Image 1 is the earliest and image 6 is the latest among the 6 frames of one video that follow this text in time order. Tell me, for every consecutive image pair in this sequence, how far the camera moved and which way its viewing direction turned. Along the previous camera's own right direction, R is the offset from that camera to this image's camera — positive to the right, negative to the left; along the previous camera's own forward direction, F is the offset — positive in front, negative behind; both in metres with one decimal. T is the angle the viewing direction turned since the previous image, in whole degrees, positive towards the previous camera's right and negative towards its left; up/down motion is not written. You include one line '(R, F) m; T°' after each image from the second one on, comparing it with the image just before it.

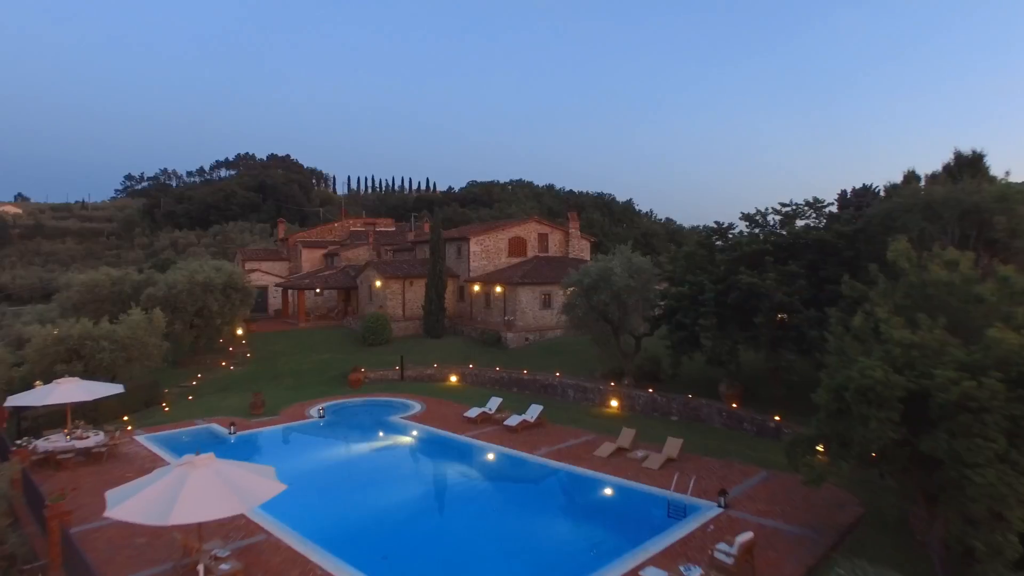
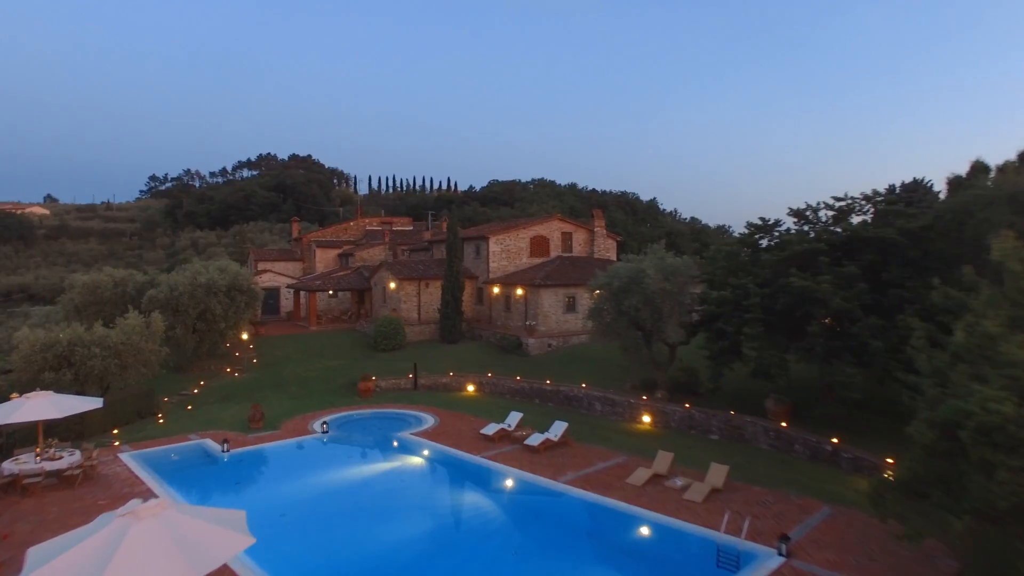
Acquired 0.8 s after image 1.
(0.0, +1.9) m; -2°
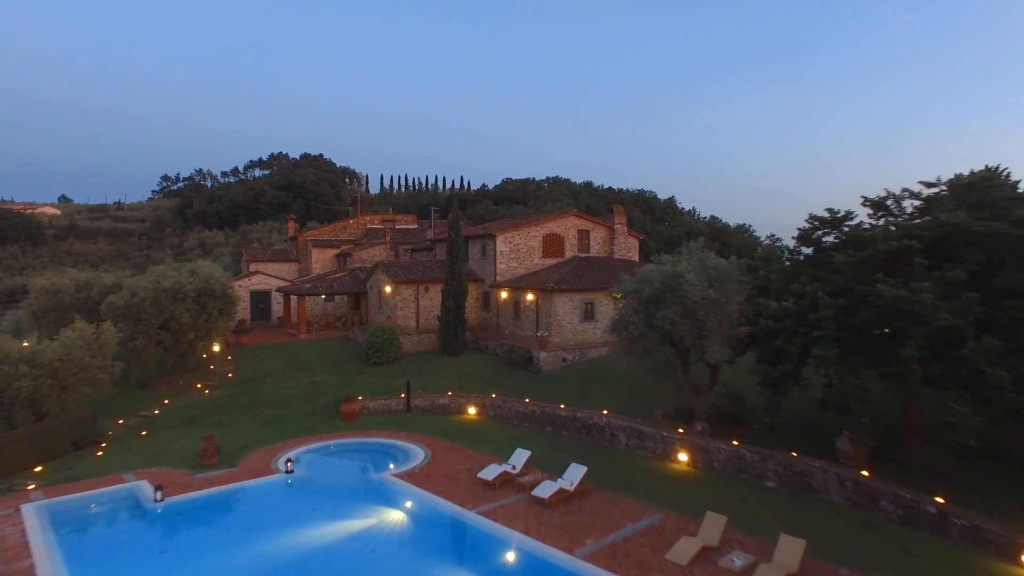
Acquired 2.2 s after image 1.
(+0.2, +3.5) m; -1°
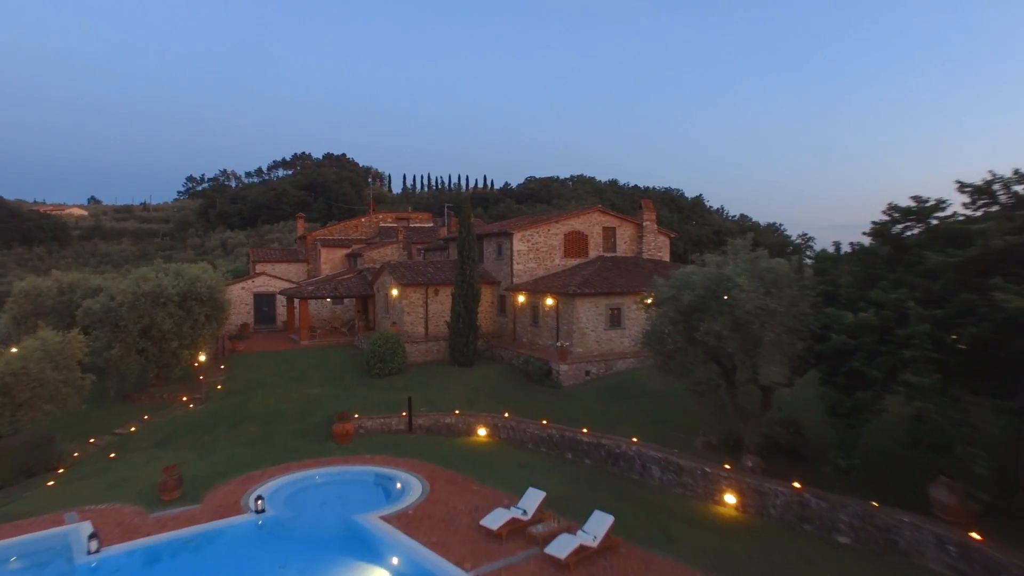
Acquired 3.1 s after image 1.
(+0.2, +2.5) m; -2°
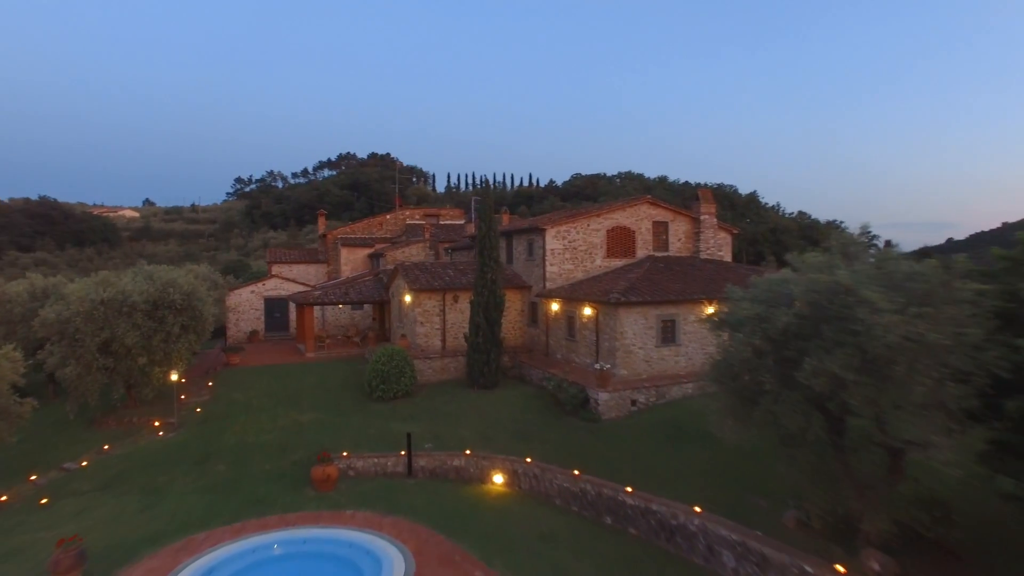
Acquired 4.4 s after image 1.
(+0.5, +3.9) m; -4°
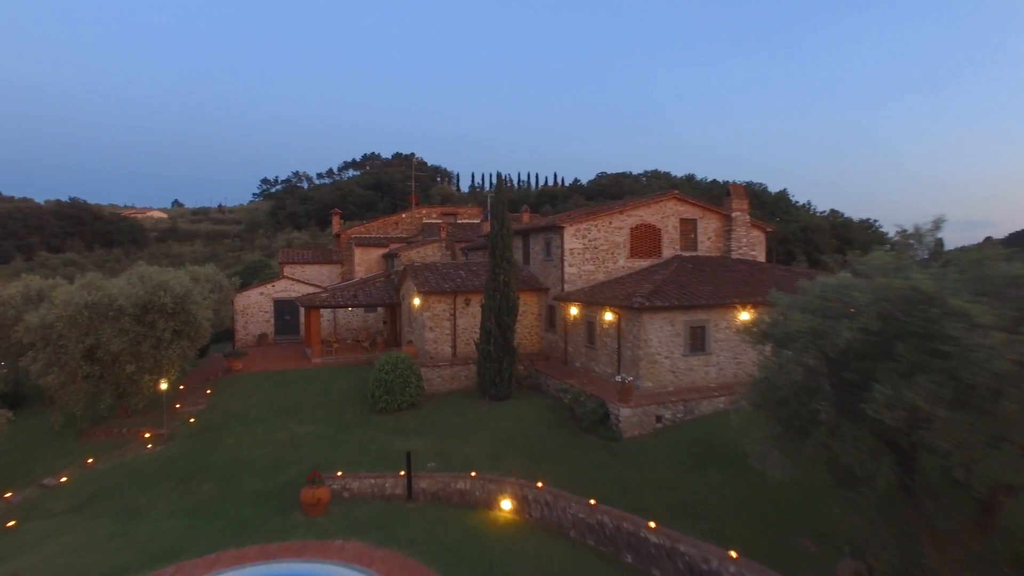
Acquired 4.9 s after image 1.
(+0.3, +1.5) m; -2°
